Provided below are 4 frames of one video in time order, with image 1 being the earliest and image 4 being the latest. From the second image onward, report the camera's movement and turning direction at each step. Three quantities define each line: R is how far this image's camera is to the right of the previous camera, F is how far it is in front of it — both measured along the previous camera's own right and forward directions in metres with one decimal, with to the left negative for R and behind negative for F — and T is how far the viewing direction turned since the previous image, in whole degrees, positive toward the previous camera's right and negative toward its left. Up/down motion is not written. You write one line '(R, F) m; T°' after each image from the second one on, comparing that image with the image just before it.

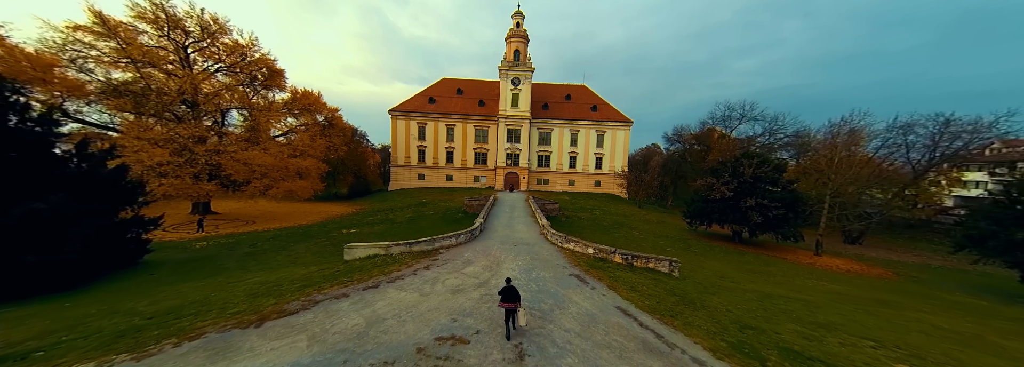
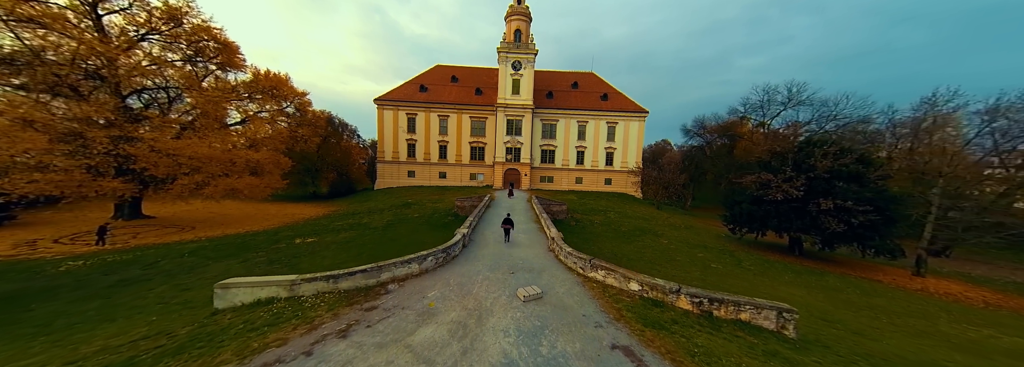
(+0.2, +4.2) m; 0°
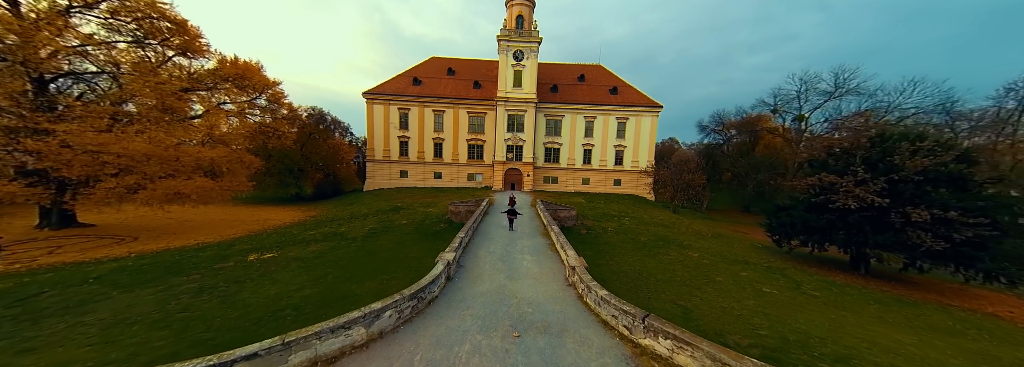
(-0.1, +2.9) m; 0°
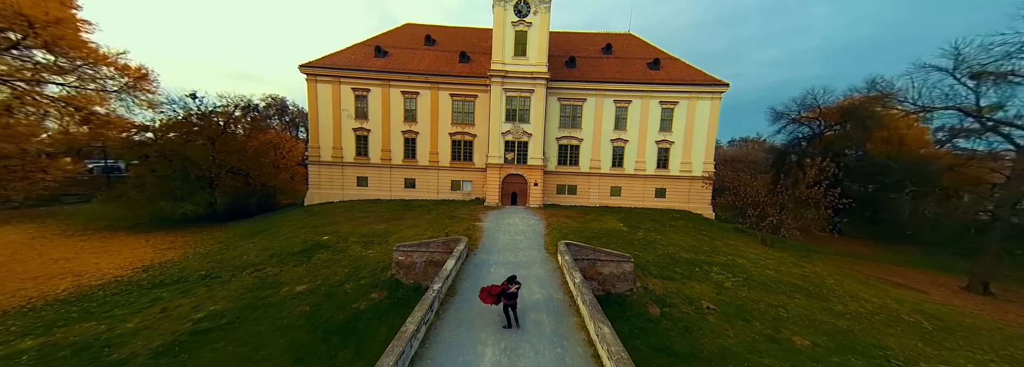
(+0.1, +9.8) m; 0°
